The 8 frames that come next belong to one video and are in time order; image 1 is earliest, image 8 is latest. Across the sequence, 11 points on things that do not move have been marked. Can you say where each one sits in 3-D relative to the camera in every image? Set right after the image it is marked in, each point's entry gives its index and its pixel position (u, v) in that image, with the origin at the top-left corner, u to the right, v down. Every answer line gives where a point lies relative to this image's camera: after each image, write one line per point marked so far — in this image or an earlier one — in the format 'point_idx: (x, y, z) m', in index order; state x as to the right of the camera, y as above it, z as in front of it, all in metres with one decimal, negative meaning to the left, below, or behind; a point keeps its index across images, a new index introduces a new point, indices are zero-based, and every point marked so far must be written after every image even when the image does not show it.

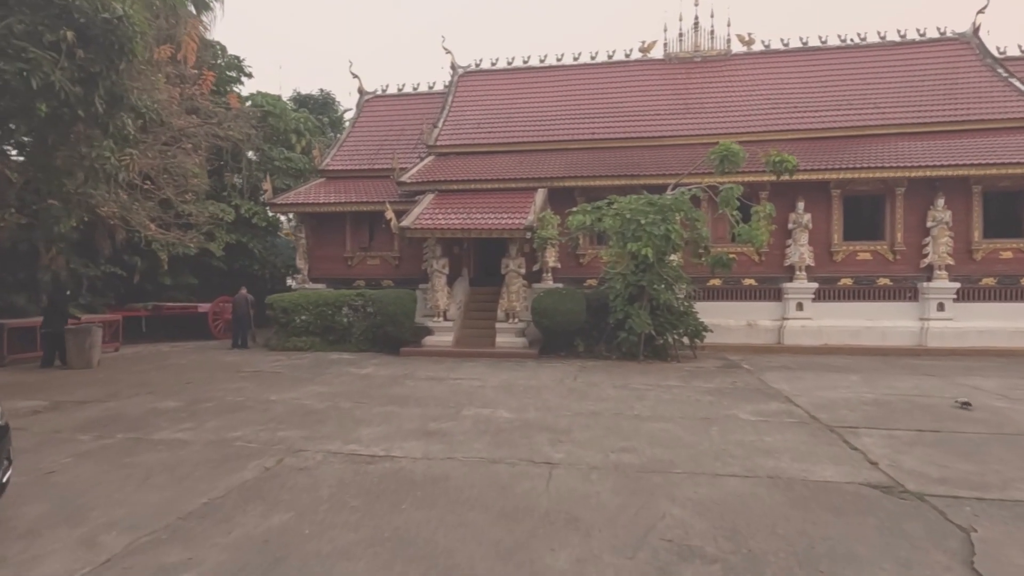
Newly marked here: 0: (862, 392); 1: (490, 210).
0: (+4.9, -1.5, +7.6) m
1: (-0.5, +1.7, +12.0) m
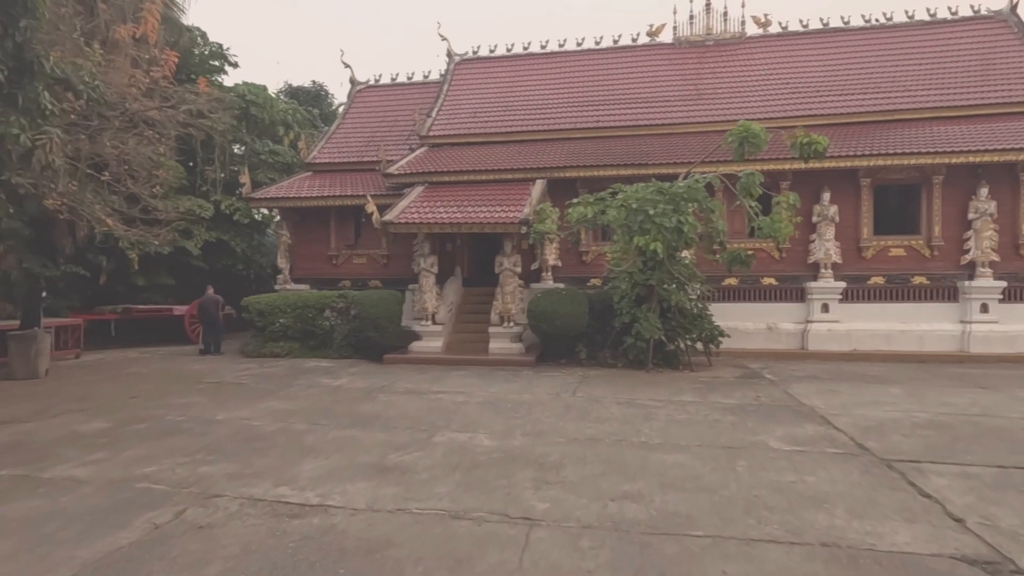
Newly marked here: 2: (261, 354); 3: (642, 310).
0: (+4.8, -1.5, +6.4) m
1: (-0.6, +1.7, +10.9) m
2: (-5.4, -1.4, +11.6) m
3: (+2.2, -0.4, +9.3) m
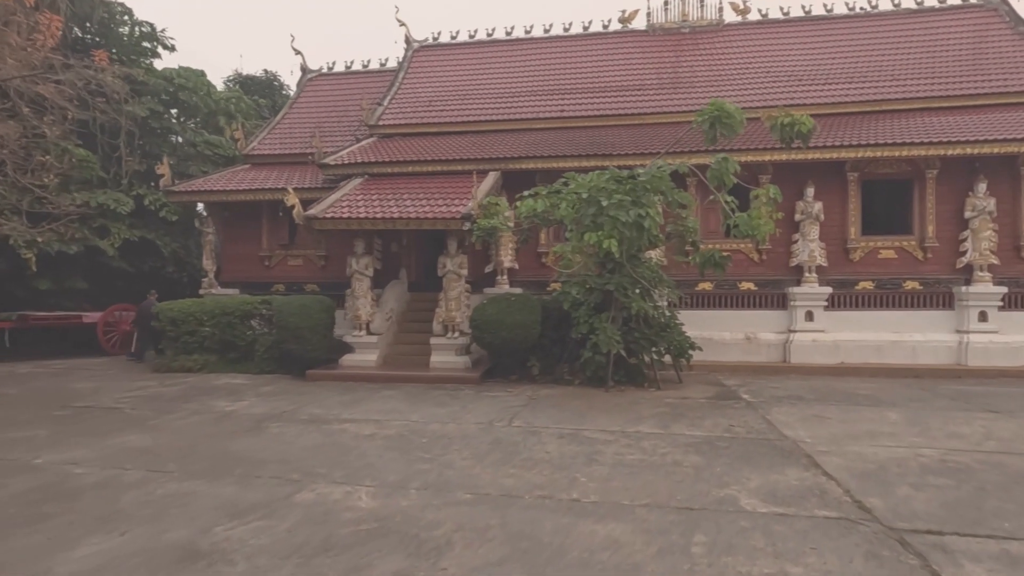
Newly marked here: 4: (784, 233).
0: (+3.9, -1.5, +5.2) m
1: (-1.6, +1.6, +9.5) m
2: (-6.4, -1.5, +10.2) m
3: (+1.3, -0.5, +8.0) m
4: (+5.3, +1.1, +10.5) m
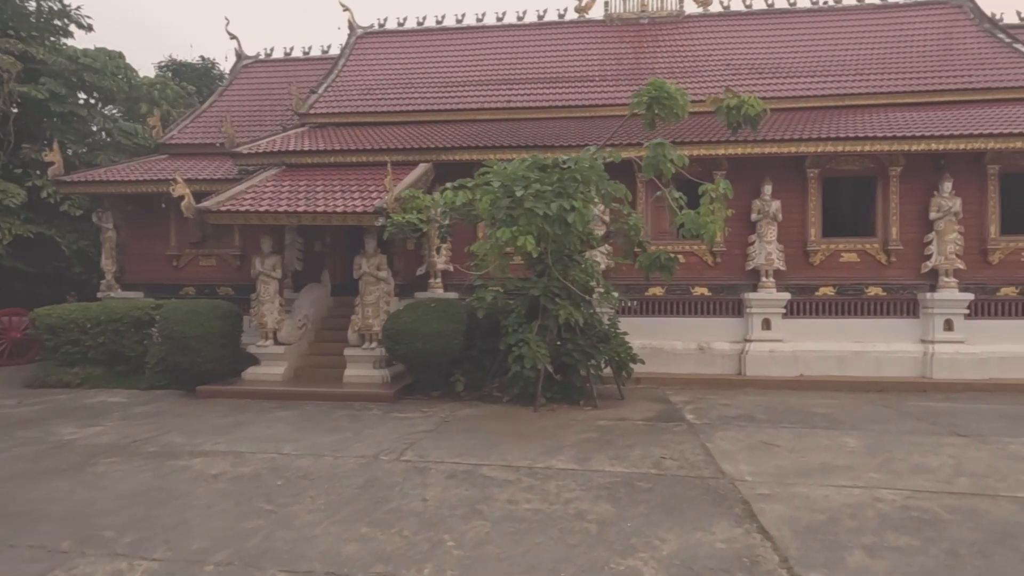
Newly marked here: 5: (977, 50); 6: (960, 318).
0: (+2.9, -1.6, +4.3) m
1: (-2.7, +1.6, +8.5) m
2: (-7.6, -1.5, +8.9) m
3: (+0.2, -0.6, +7.0) m
4: (+4.1, +1.0, +9.7) m
5: (+10.4, +5.3, +12.1) m
6: (+7.5, -0.5, +9.0) m
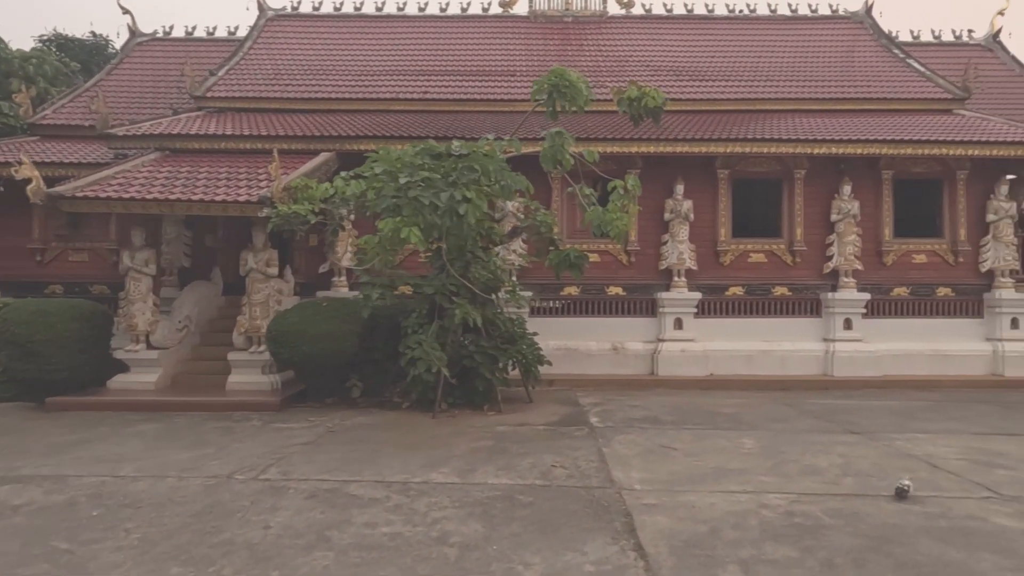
0: (+1.9, -1.6, +4.2) m
1: (-4.1, +1.6, +7.7) m
2: (-9.0, -1.5, +7.5) m
3: (-1.0, -0.5, +6.5) m
4: (+2.5, +1.0, +9.6) m
5: (+8.6, +5.3, +12.7) m
6: (+6.0, -0.5, +9.3) m
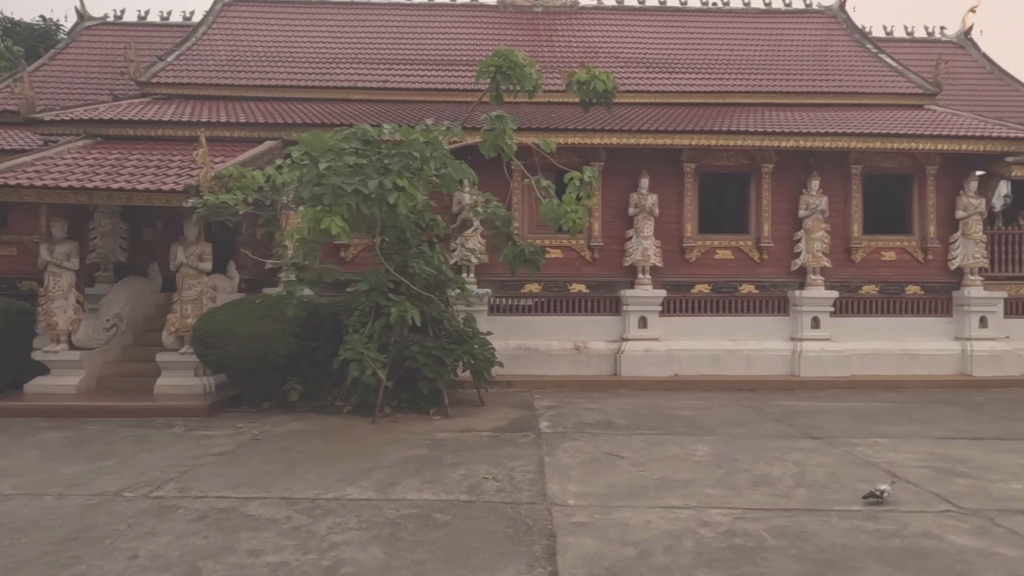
0: (+1.4, -1.5, +3.8) m
1: (-4.8, +1.7, +7.1) m
2: (-9.6, -1.4, +6.9) m
3: (-1.7, -0.5, +6.1) m
4: (+1.8, +1.0, +9.3) m
5: (+7.8, +5.4, +12.5) m
6: (+5.3, -0.5, +9.0) m
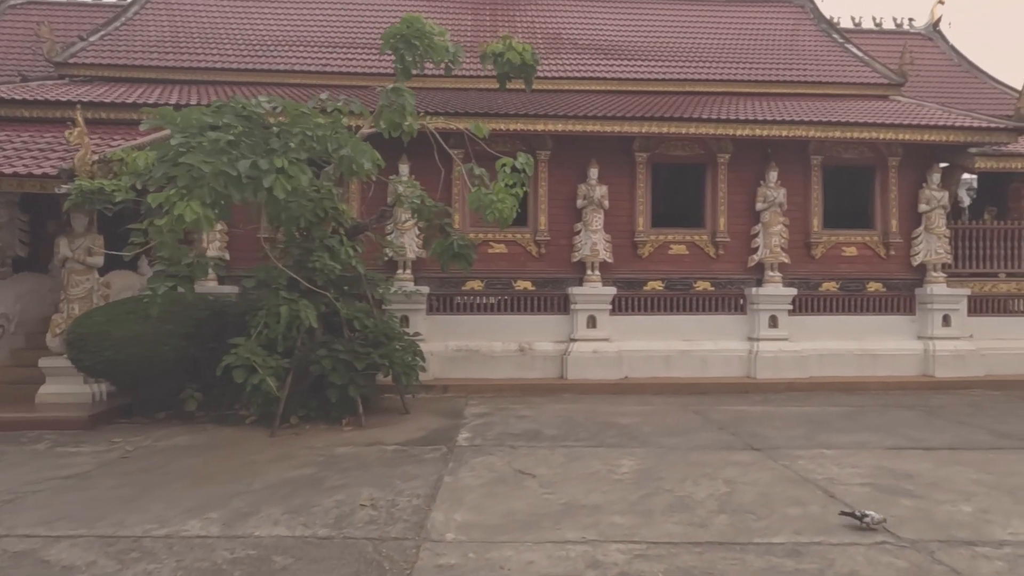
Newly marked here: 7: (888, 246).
0: (+0.6, -1.5, +3.3) m
1: (-5.7, +1.7, +6.4) m
2: (-10.5, -1.4, +6.0) m
3: (-2.5, -0.5, +5.5) m
4: (+0.9, +1.1, +8.7) m
5: (+6.8, +5.4, +12.1) m
6: (+4.3, -0.4, +8.6) m
7: (+6.3, +0.7, +9.0) m
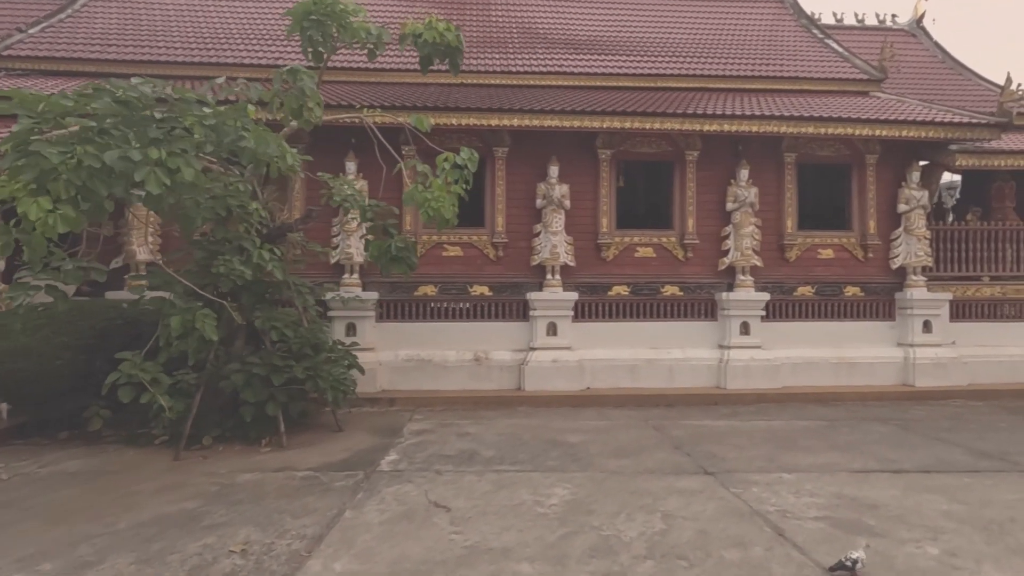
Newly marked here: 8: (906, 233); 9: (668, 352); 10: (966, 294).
0: (0.0, -1.6, +2.7) m
1: (-6.3, +1.6, +5.9) m
2: (-11.2, -1.5, +5.4) m
3: (-3.2, -0.5, +4.9) m
4: (+0.2, +1.0, +8.2) m
5: (+6.1, +5.3, +11.7) m
6: (+3.7, -0.5, +8.1) m
7: (+5.6, +0.6, +8.5) m
8: (+6.1, +0.9, +8.4) m
9: (+2.3, -0.9, +8.1) m
10: (+7.2, -0.1, +8.6) m
